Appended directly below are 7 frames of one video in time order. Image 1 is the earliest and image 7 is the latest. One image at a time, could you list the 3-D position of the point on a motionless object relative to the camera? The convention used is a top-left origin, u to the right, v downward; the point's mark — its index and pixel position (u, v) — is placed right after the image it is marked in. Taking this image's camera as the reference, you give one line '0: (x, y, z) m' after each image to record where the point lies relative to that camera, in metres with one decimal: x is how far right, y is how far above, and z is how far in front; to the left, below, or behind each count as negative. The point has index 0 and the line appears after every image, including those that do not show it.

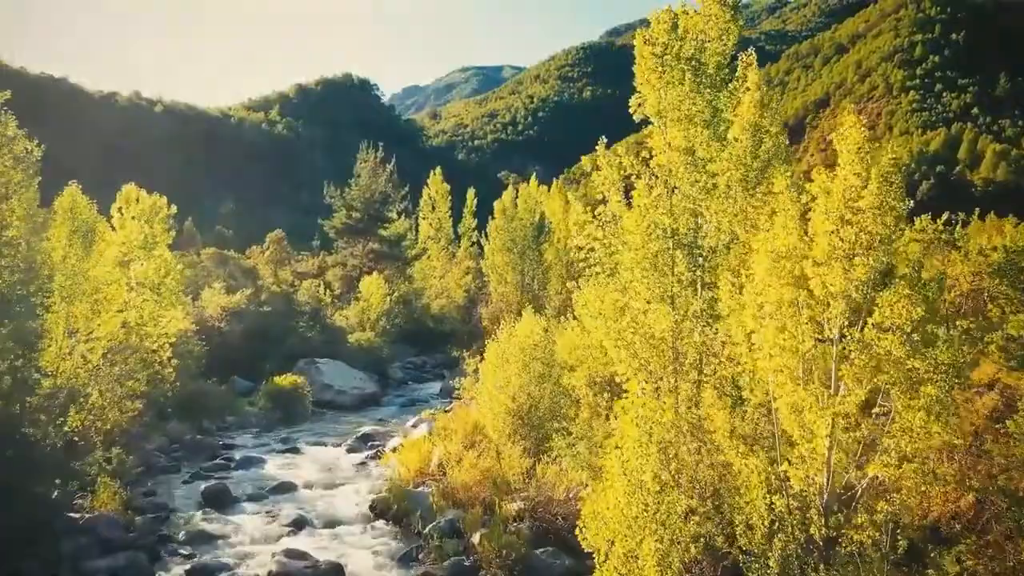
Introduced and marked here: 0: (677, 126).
0: (+2.7, +2.6, +11.8) m
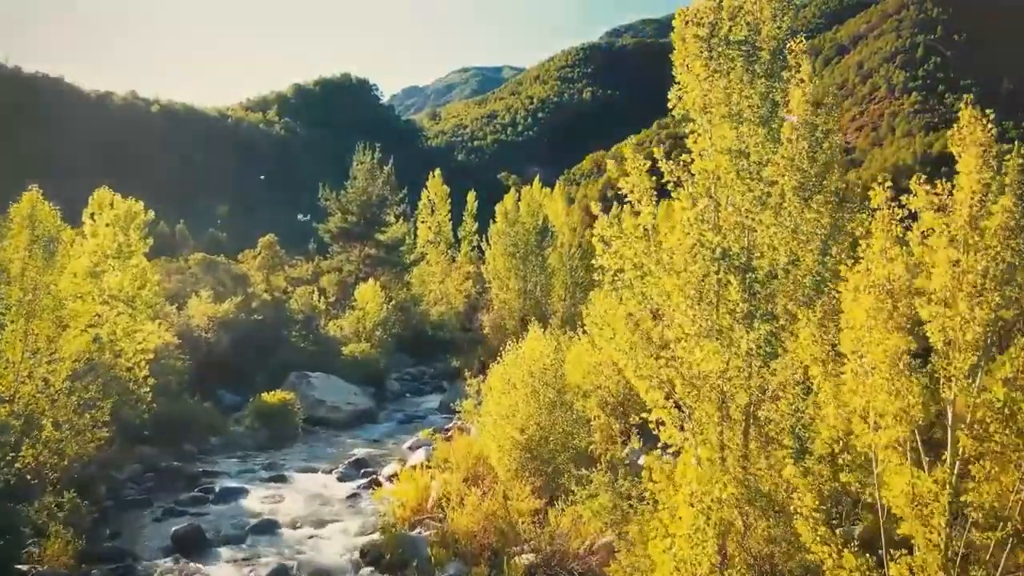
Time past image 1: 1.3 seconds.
0: (+2.9, +2.2, +9.8) m
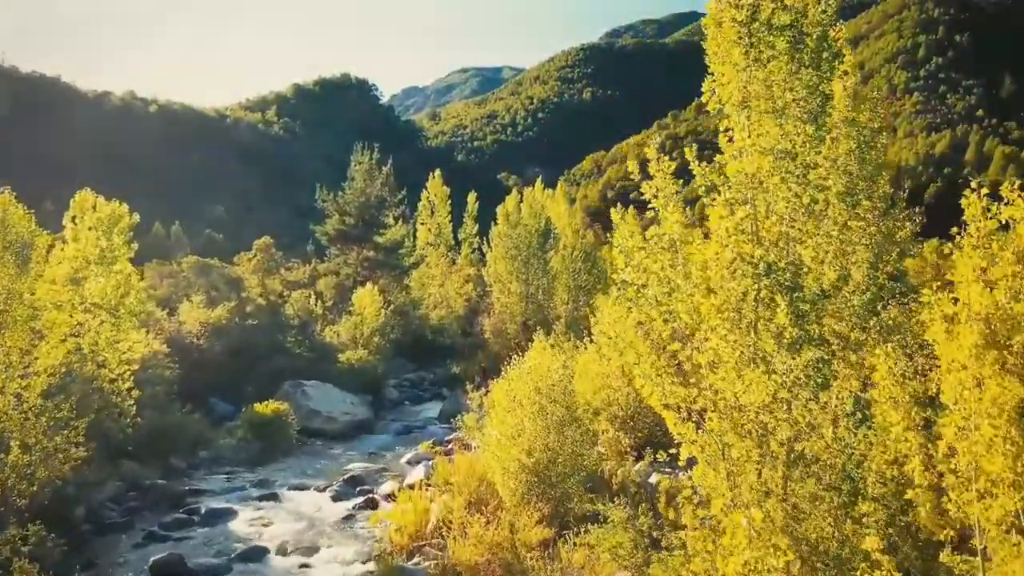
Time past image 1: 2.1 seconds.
0: (+3.1, +2.0, +8.6) m
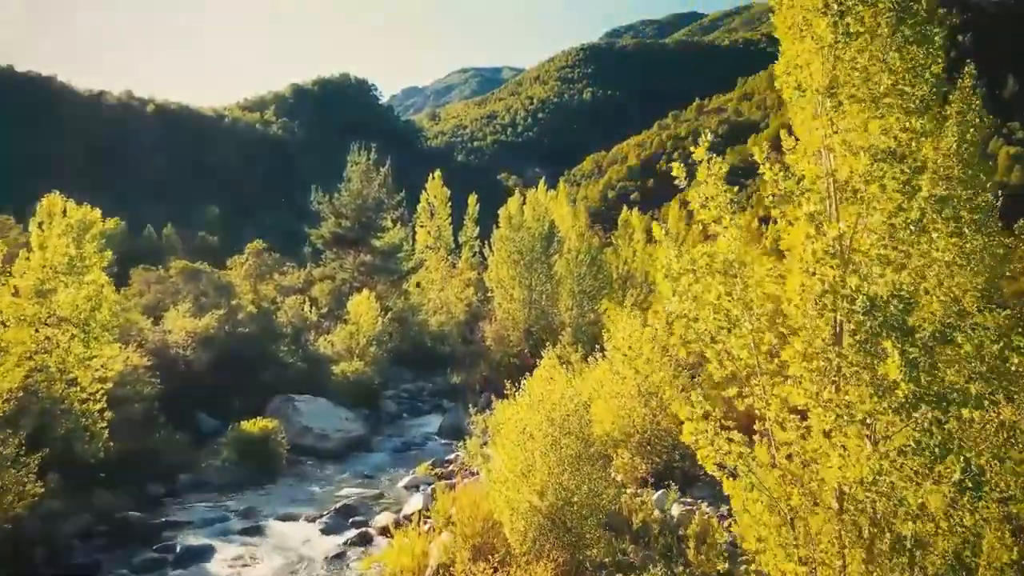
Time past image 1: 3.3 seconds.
0: (+3.3, +1.6, +6.8) m
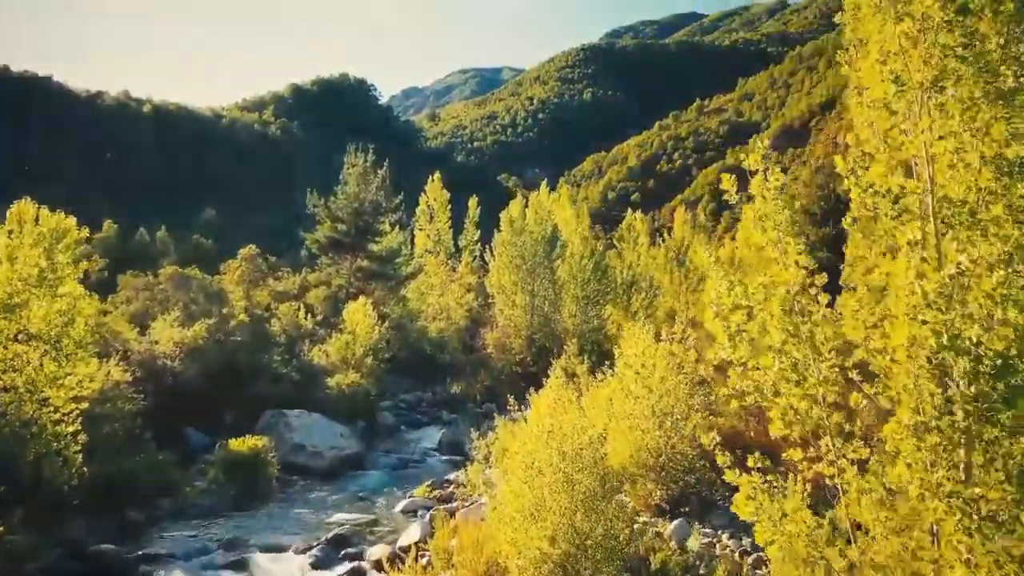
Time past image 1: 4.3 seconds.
0: (+3.4, +1.3, +5.3) m
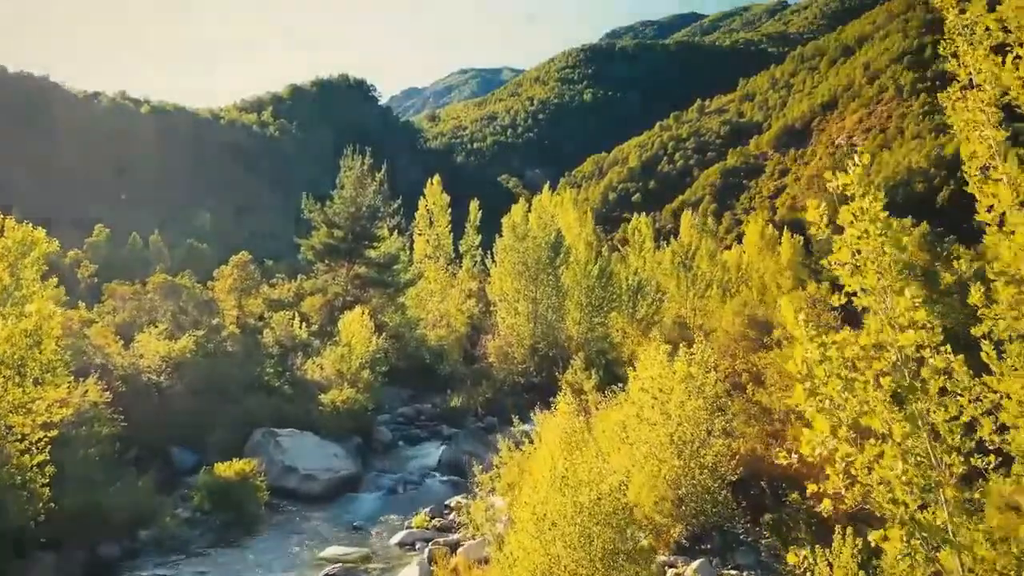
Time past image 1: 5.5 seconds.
0: (+3.6, +0.8, +3.7) m
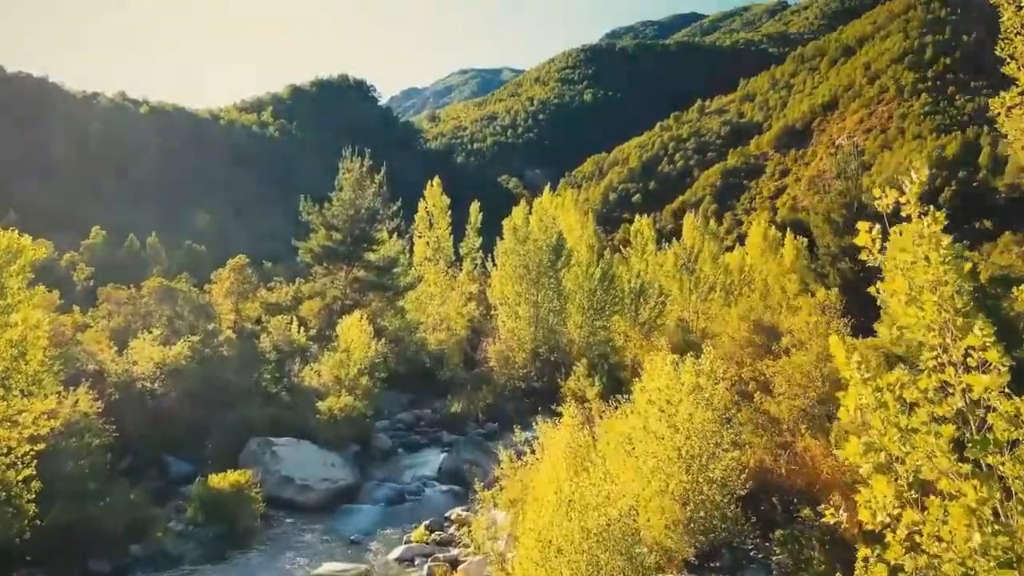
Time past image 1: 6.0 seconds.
0: (+3.6, +0.6, +3.1) m
